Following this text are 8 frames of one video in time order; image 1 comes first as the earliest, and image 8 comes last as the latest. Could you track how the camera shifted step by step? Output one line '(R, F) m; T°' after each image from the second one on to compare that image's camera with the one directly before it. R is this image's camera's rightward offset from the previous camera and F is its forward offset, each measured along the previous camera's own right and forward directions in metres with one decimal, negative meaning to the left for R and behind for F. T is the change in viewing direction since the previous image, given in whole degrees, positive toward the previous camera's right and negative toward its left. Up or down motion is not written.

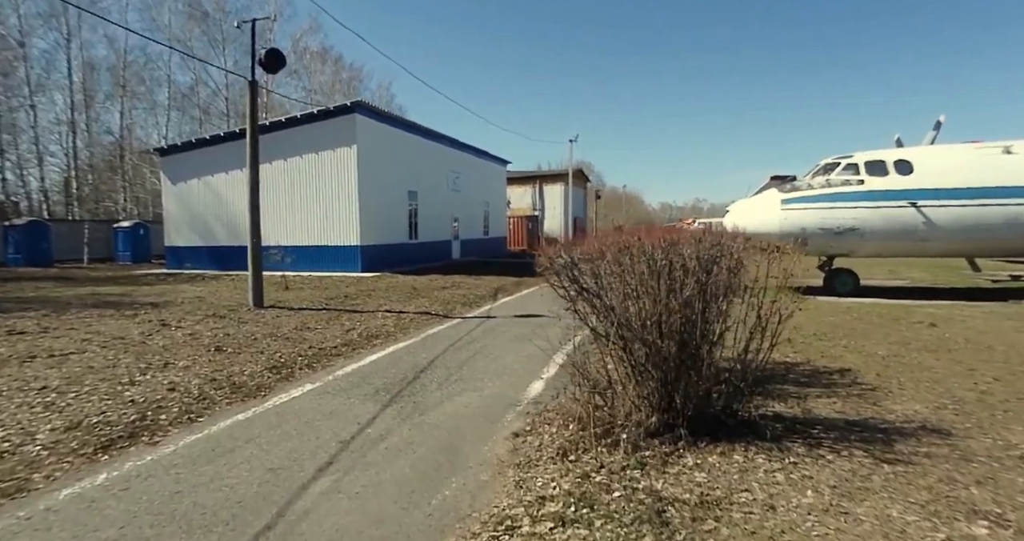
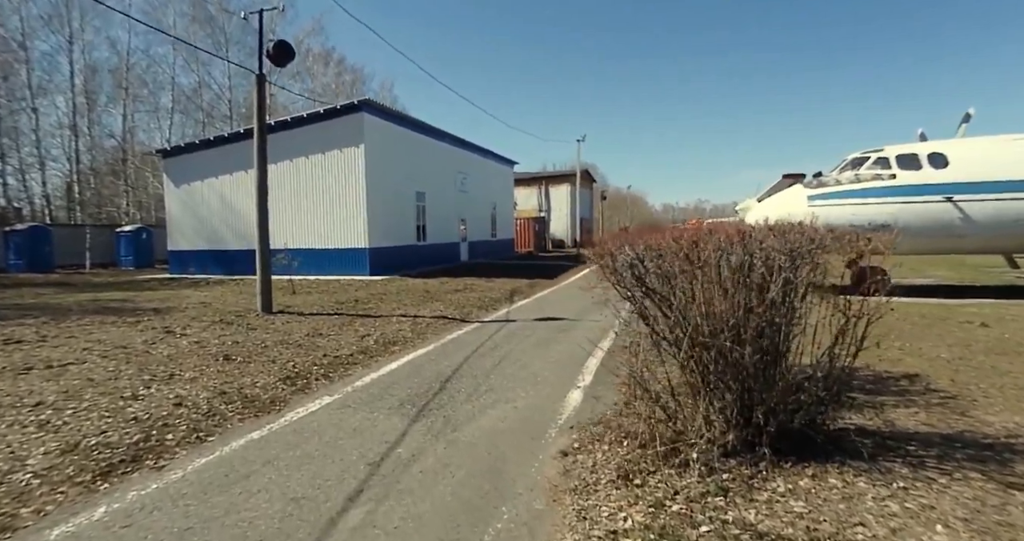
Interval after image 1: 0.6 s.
(-0.3, +0.5) m; 0°
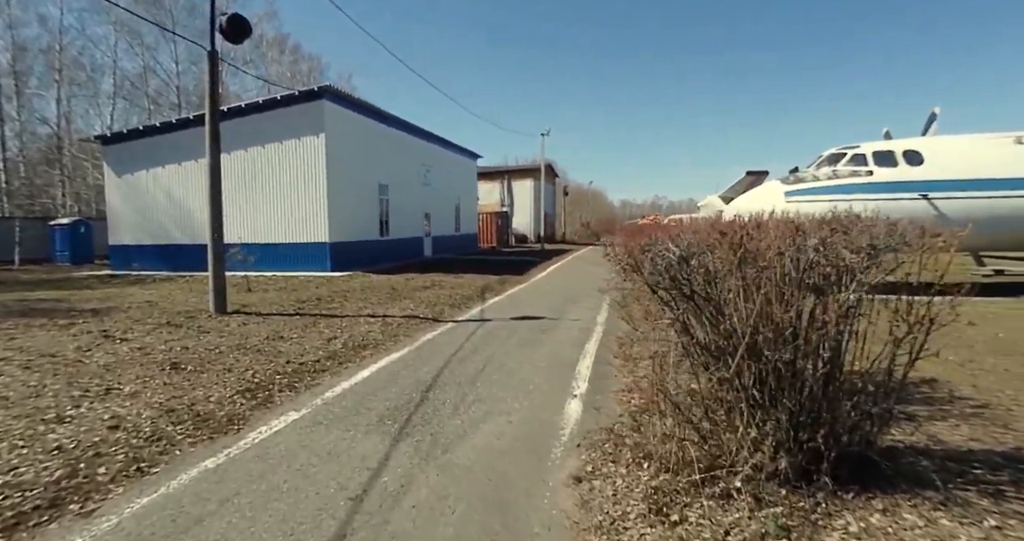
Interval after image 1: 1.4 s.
(-0.3, +0.6) m; +4°
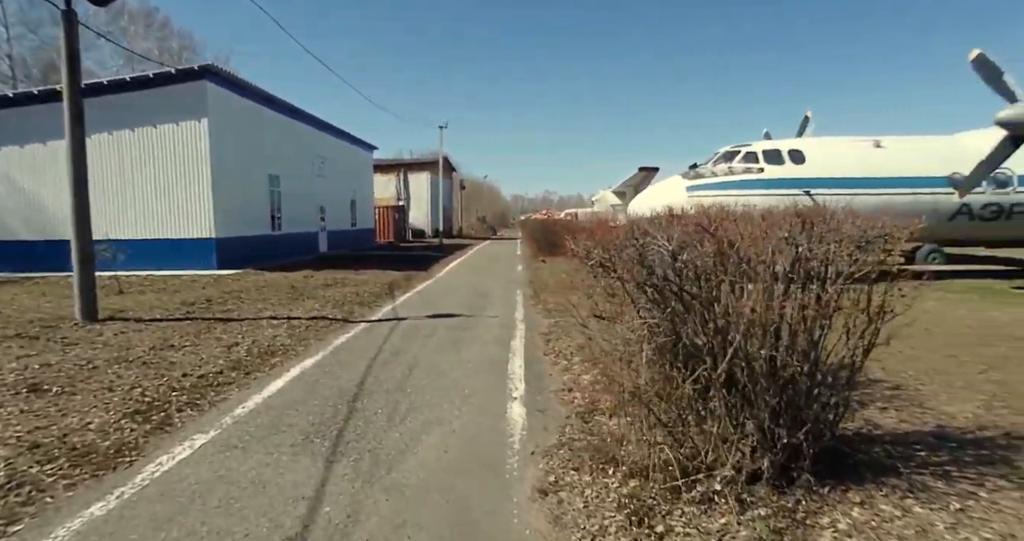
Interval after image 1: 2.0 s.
(-0.4, +0.4) m; +10°
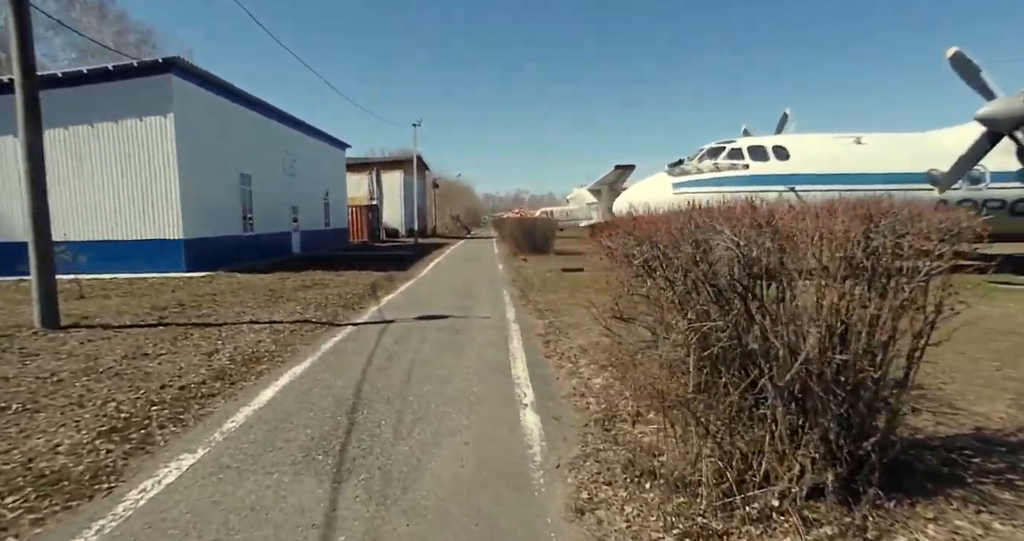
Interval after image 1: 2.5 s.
(-0.3, +0.3) m; +3°
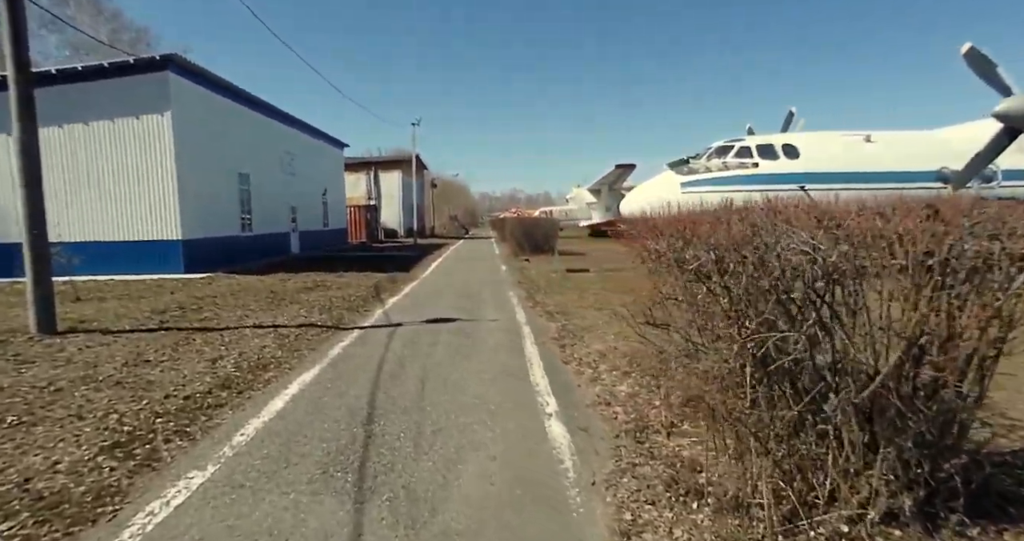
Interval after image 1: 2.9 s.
(-0.2, +0.2) m; 0°
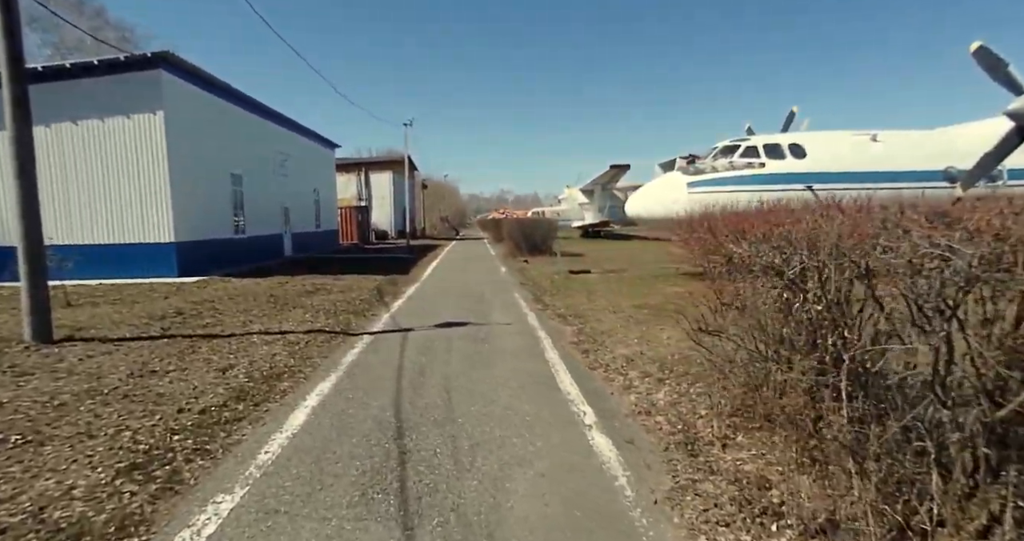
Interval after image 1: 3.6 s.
(-0.4, +0.3) m; +1°
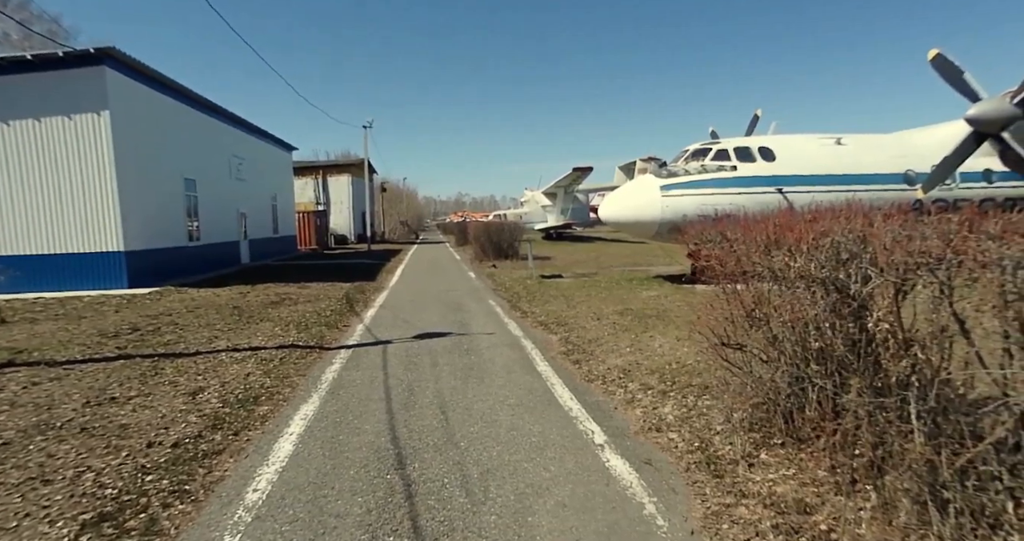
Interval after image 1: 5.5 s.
(-0.3, +0.3) m; +4°
